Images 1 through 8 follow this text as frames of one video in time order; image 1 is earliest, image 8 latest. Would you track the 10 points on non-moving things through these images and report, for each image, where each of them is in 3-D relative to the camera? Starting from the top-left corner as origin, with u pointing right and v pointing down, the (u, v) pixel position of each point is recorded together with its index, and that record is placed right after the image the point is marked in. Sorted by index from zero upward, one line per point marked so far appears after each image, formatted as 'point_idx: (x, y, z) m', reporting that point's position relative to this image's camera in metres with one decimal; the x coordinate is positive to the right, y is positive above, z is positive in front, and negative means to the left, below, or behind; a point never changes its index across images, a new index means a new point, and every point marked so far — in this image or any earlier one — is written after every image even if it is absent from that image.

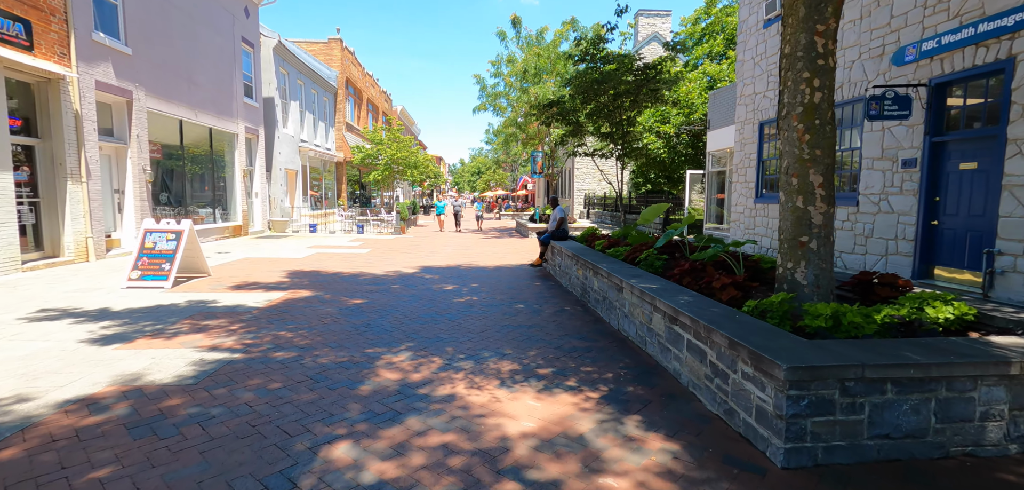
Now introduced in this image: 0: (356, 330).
0: (-1.6, -0.9, +5.6) m
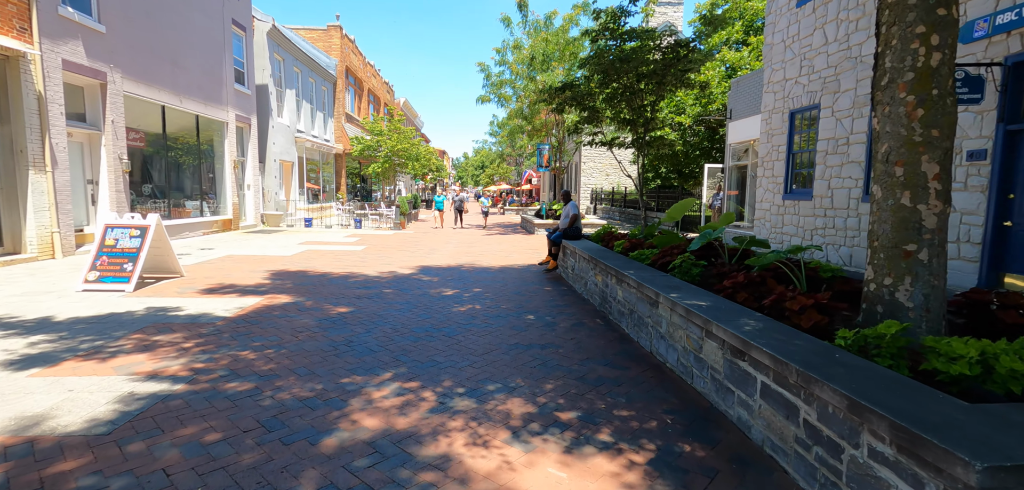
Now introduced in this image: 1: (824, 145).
0: (-1.5, -0.9, +4.6) m
1: (+5.7, +1.8, +9.9) m
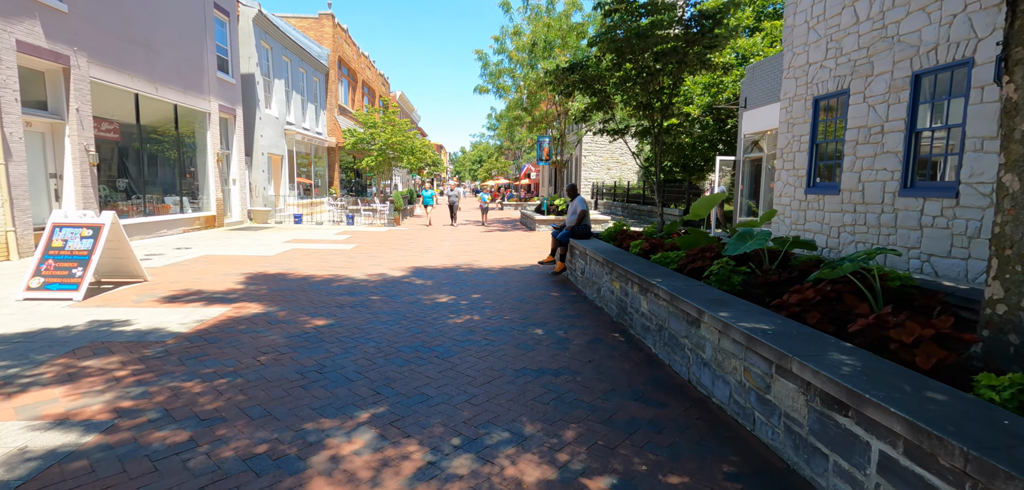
0: (-1.5, -0.9, +3.8) m
1: (+5.7, +1.8, +9.1) m
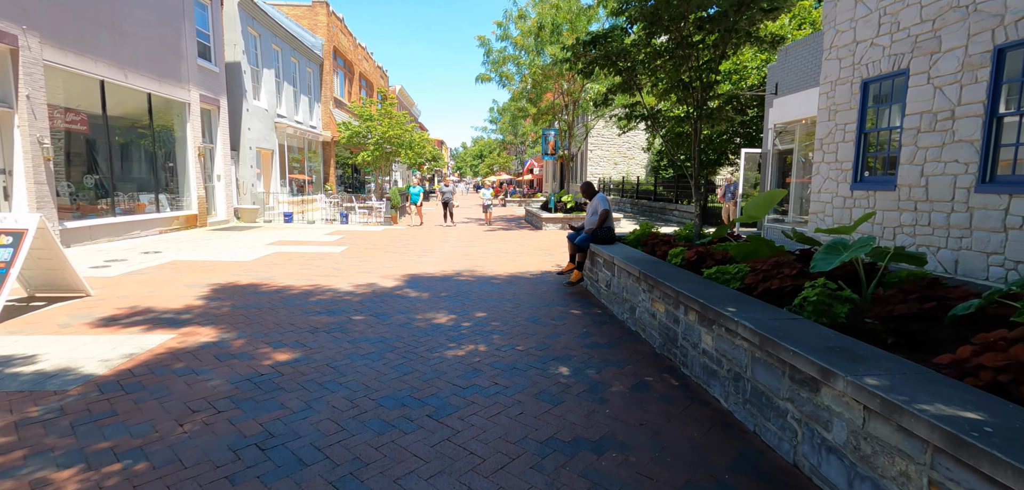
0: (-1.3, -1.0, +2.6) m
1: (+5.8, +1.8, +7.9) m
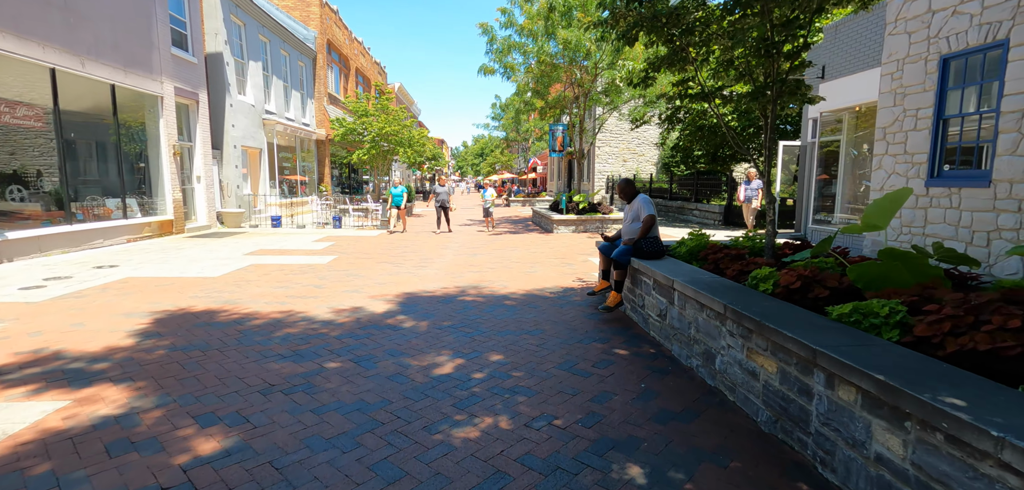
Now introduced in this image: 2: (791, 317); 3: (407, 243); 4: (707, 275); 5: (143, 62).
0: (-1.1, -1.2, +1.2) m
1: (+6.0, +1.7, +6.4) m
2: (+1.5, -0.4, +3.0) m
3: (-2.2, 0.0, +11.7) m
4: (+1.5, -0.2, +4.2) m
5: (-8.2, +4.1, +12.2) m
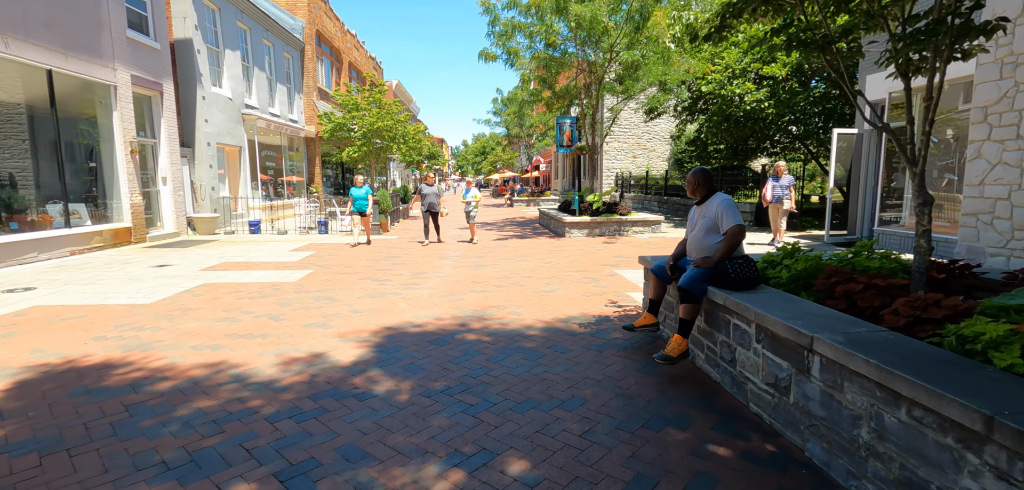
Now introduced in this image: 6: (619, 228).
0: (-1.0, -1.4, -0.5) m
1: (+6.1, +1.6, +4.7) m
2: (+1.7, -0.6, +1.3) m
3: (-2.1, -0.1, +10.0) m
4: (+1.6, -0.4, +2.5) m
5: (-8.1, +3.8, +10.5) m
6: (+2.6, +0.4, +13.2) m
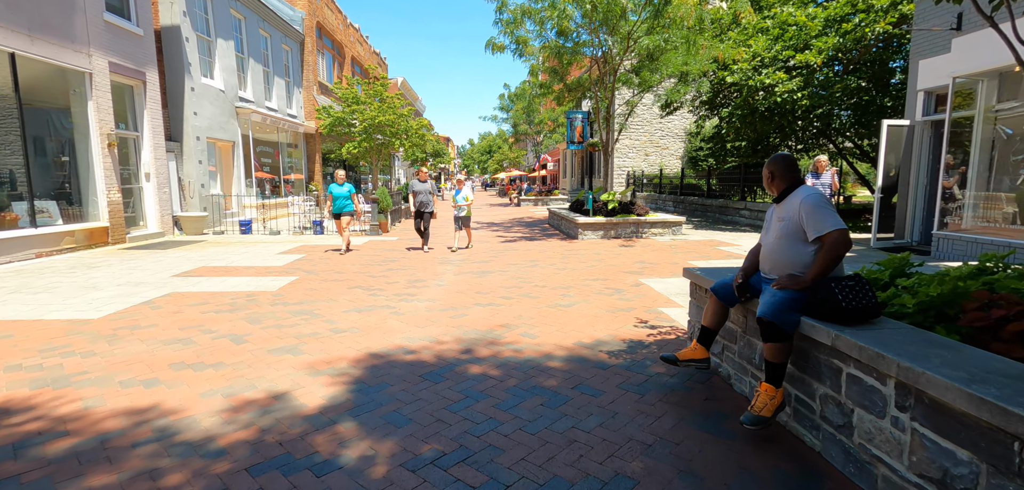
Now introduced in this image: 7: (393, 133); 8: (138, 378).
0: (-1.0, -1.5, -1.4) m
1: (+6.2, +1.5, +3.7) m
2: (+1.7, -0.6, +0.3) m
3: (-1.9, -0.2, +9.0) m
4: (+1.7, -0.5, +1.5) m
5: (-7.9, +3.8, +9.6) m
6: (+2.8, +0.3, +12.2) m
7: (-4.2, +4.0, +19.7) m
8: (-2.5, -0.9, +3.7) m
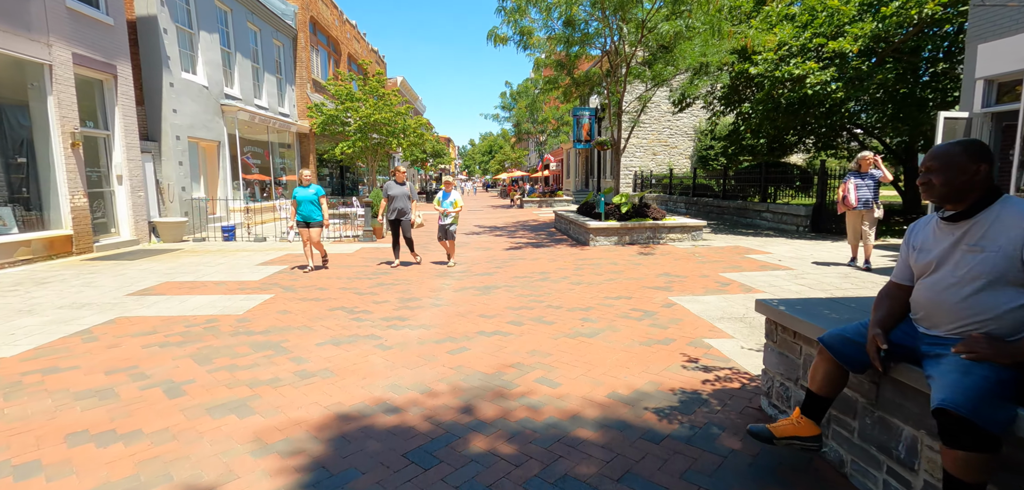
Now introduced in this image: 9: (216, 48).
0: (-0.9, -1.6, -2.5) m
1: (+6.3, +1.4, +2.7) m
2: (+1.8, -0.8, -0.7) m
3: (-1.8, -0.3, +8.0) m
4: (+1.8, -0.6, +0.5) m
5: (-7.8, +3.6, +8.6) m
6: (+2.9, +0.2, +11.2) m
7: (-4.1, +3.8, +18.7) m
8: (-2.4, -1.0, +2.7) m
9: (-8.1, +5.4, +14.9) m
